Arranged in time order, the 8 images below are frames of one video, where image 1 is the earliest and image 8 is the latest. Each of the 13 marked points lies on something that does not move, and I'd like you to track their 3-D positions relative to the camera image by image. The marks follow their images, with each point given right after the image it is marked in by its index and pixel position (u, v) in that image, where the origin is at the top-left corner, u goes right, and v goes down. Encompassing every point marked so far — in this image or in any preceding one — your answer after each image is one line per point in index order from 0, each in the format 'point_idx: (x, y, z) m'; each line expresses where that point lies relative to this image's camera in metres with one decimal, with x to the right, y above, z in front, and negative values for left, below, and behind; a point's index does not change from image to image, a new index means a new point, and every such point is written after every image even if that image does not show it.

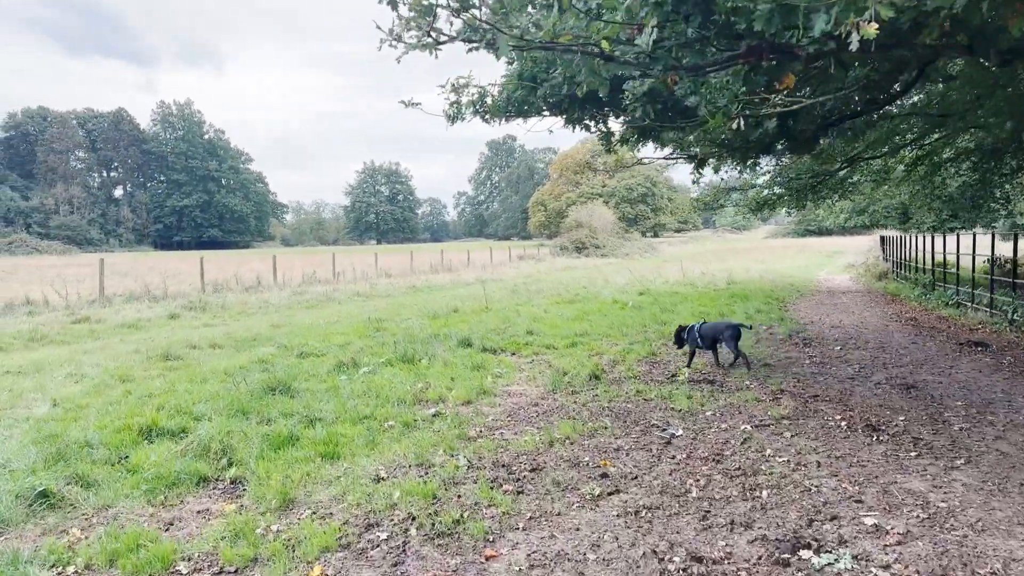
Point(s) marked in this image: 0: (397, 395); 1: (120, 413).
0: (-0.9, -0.8, +6.4) m
1: (-2.9, -0.9, +6.1) m
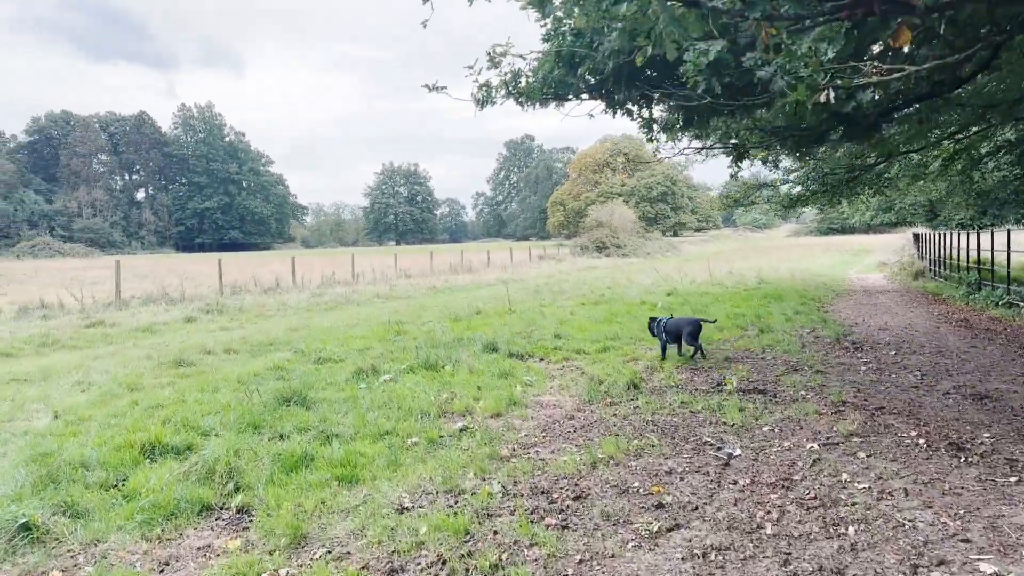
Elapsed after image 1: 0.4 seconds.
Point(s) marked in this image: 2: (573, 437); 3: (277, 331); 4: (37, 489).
0: (-0.7, -0.9, +5.9) m
1: (-2.7, -1.0, +5.6) m
2: (+0.4, -0.9, +5.0) m
3: (-3.5, -0.6, +12.4) m
4: (-2.4, -1.0, +4.2) m
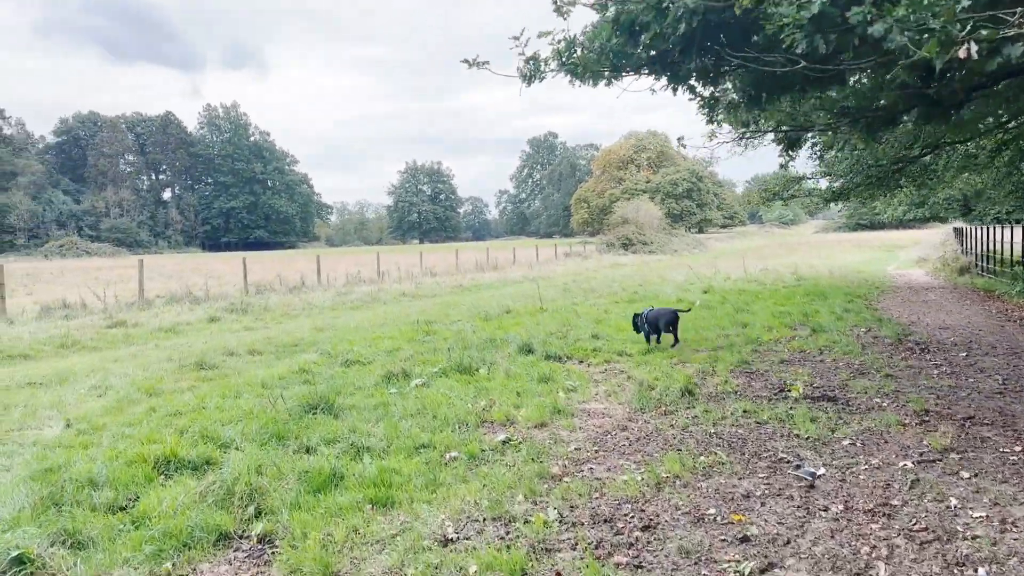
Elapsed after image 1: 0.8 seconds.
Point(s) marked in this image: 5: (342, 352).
0: (-0.4, -0.8, +5.4) m
1: (-2.4, -1.0, +5.2) m
2: (+0.6, -0.9, +4.5) m
3: (-3.1, -0.6, +12.0) m
4: (-2.2, -1.0, +3.7) m
5: (-1.9, -0.7, +9.2) m
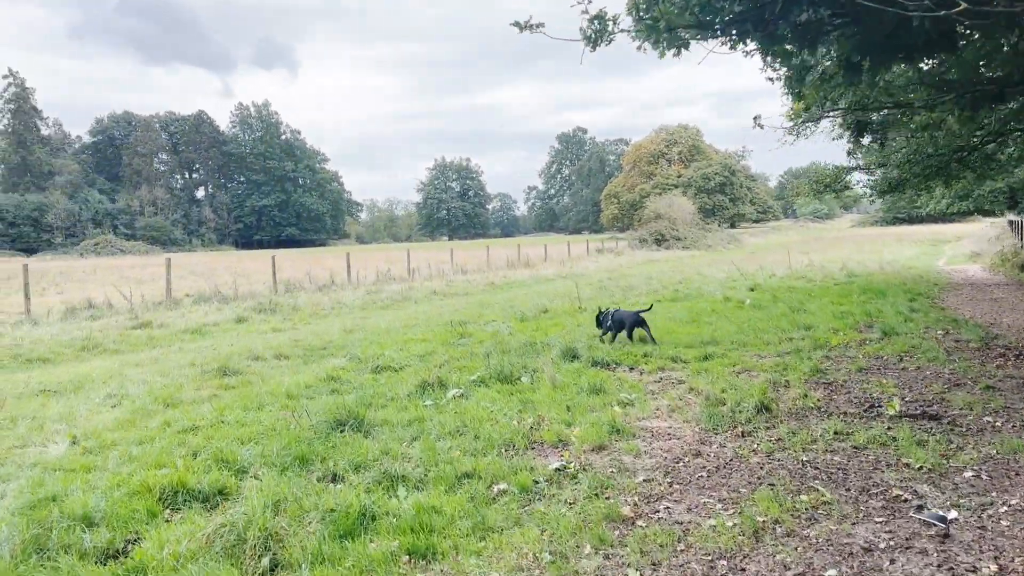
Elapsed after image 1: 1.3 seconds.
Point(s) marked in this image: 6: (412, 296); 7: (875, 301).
0: (-0.1, -0.9, +4.8) m
1: (-2.1, -1.0, +4.7) m
2: (+0.9, -0.9, +3.8) m
3: (-2.5, -0.6, +11.5) m
4: (-1.9, -1.1, +3.2) m
5: (-1.5, -0.7, +8.6) m
6: (-2.2, -0.2, +18.4) m
7: (+5.3, -0.2, +11.9) m
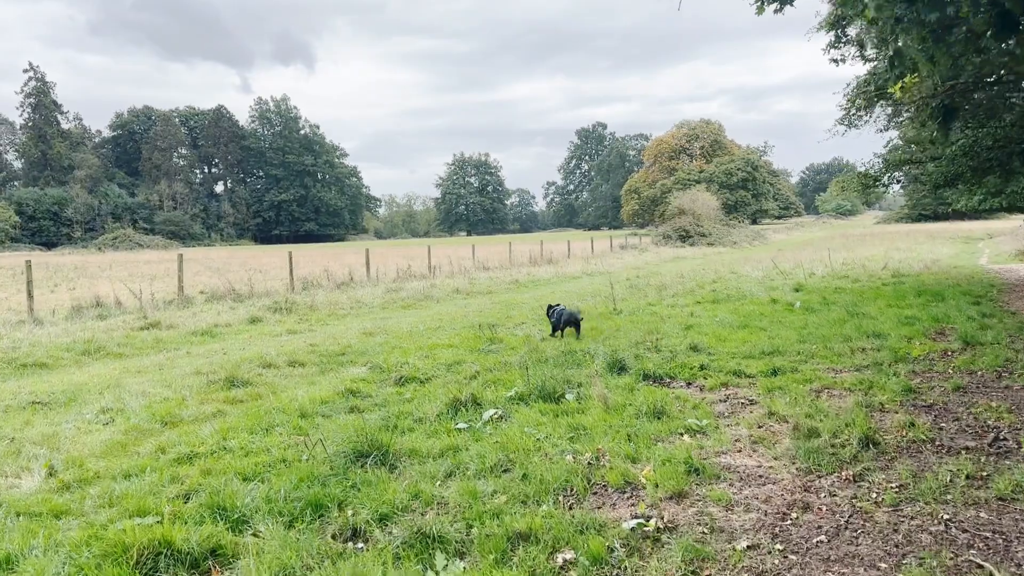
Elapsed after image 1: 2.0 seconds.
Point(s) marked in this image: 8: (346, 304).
0: (+0.2, -0.9, +4.0) m
1: (-1.8, -1.0, +3.9) m
2: (+1.2, -1.0, +2.9) m
3: (-2.1, -0.6, +10.7) m
4: (-1.7, -1.1, +2.4) m
5: (-1.1, -0.7, +7.8) m
6: (-1.7, -0.1, +17.6) m
7: (+5.7, -0.2, +11.0) m
8: (-3.2, -0.3, +15.6) m
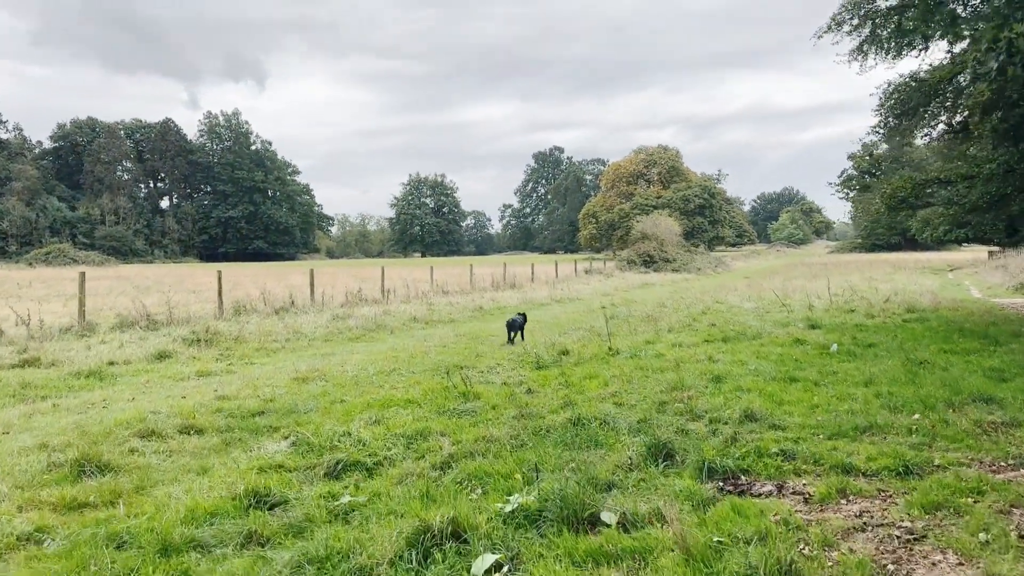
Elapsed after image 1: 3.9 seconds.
0: (+0.3, -1.1, +1.7) m
1: (-1.7, -1.2, +1.5) m
2: (+1.3, -1.1, +0.7) m
3: (-2.4, -1.0, +8.3) m
4: (-1.5, -1.2, 0.0) m
5: (-1.2, -1.0, +5.5) m
6: (-2.3, -0.7, +15.2) m
7: (+5.4, -0.7, +9.0) m
8: (-3.7, -0.7, +13.1) m
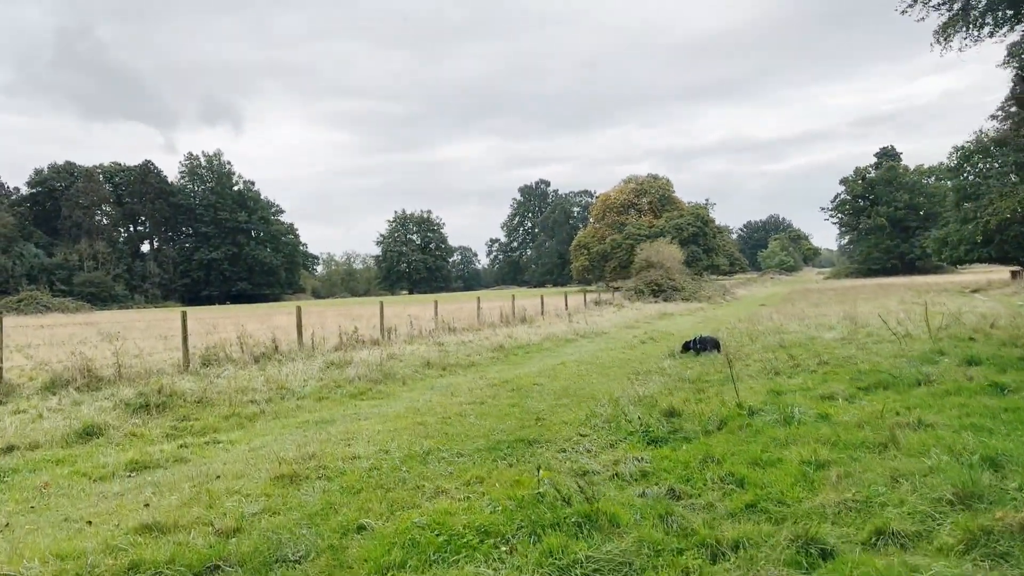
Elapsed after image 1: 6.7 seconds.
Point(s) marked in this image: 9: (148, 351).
0: (+1.2, -1.0, -1.4) m
1: (-0.8, -1.1, -1.6) m
2: (+2.2, -1.0, -2.3) m
3: (-1.6, -1.2, +5.2) m
4: (-0.6, -1.1, -3.1) m
5: (-0.4, -1.1, +2.4) m
6: (-1.7, -1.2, +12.1) m
7: (+6.1, -0.8, +6.1) m
8: (-3.1, -1.3, +10.0) m
9: (-7.0, -1.2, +15.9) m
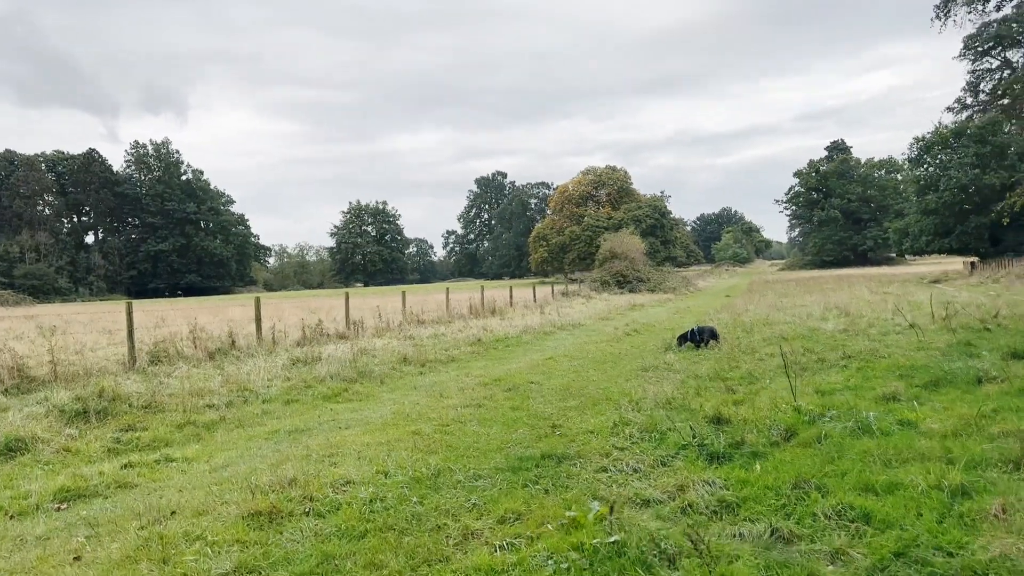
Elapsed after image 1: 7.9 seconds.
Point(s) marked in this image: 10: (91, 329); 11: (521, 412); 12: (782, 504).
0: (+1.7, -1.0, -2.4) m
1: (-0.3, -1.1, -2.8) m
2: (+2.8, -1.0, -3.3) m
3: (-1.4, -1.1, +4.0) m
4: (+0.1, -1.1, -4.2) m
5: (-0.1, -1.1, +1.2) m
6: (-1.9, -1.1, +10.9) m
7: (+6.3, -0.7, +5.3) m
8: (-3.1, -1.1, +8.7) m
9: (-7.4, -1.0, +14.4) m
10: (-10.0, -0.9, +19.5) m
11: (+0.1, -1.1, +7.3) m
12: (+1.2, -1.0, +3.8) m
